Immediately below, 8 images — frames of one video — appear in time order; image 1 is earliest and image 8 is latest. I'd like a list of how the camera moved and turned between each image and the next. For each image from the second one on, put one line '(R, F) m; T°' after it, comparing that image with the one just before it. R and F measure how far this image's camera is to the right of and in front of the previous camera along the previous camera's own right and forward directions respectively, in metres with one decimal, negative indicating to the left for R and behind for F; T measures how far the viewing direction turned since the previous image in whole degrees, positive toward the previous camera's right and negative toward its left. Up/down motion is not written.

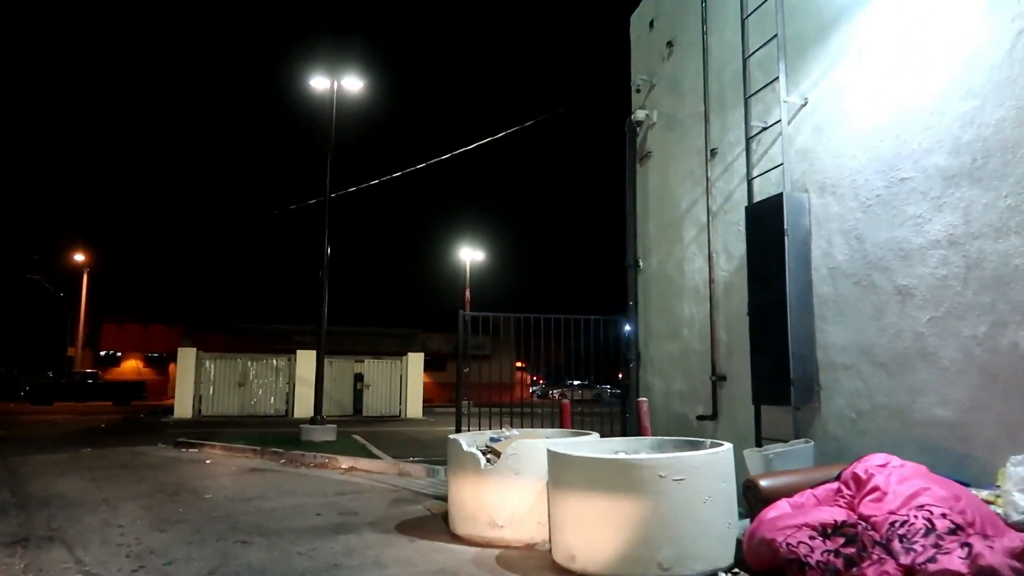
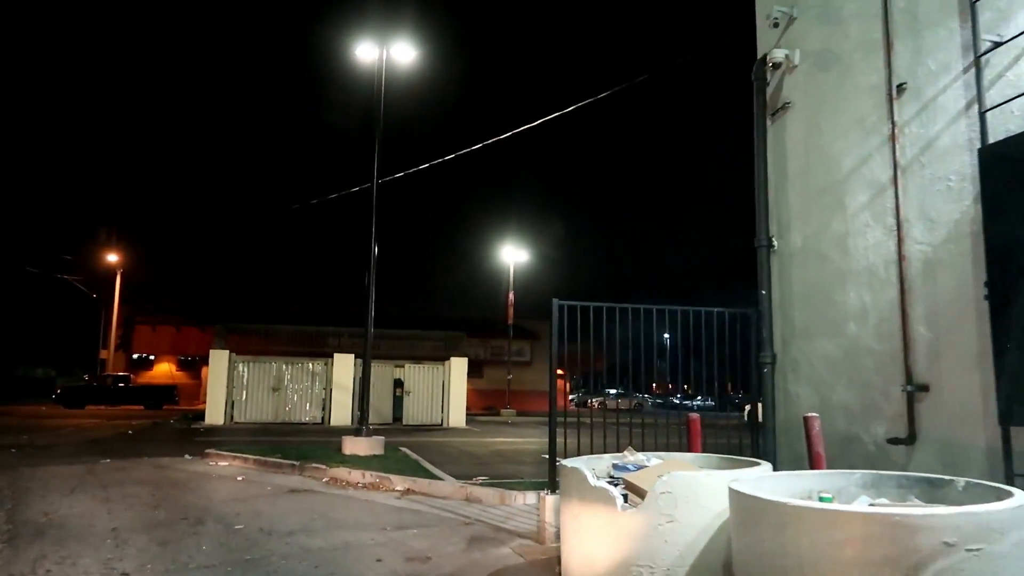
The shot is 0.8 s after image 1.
(-0.7, +1.8) m; -2°
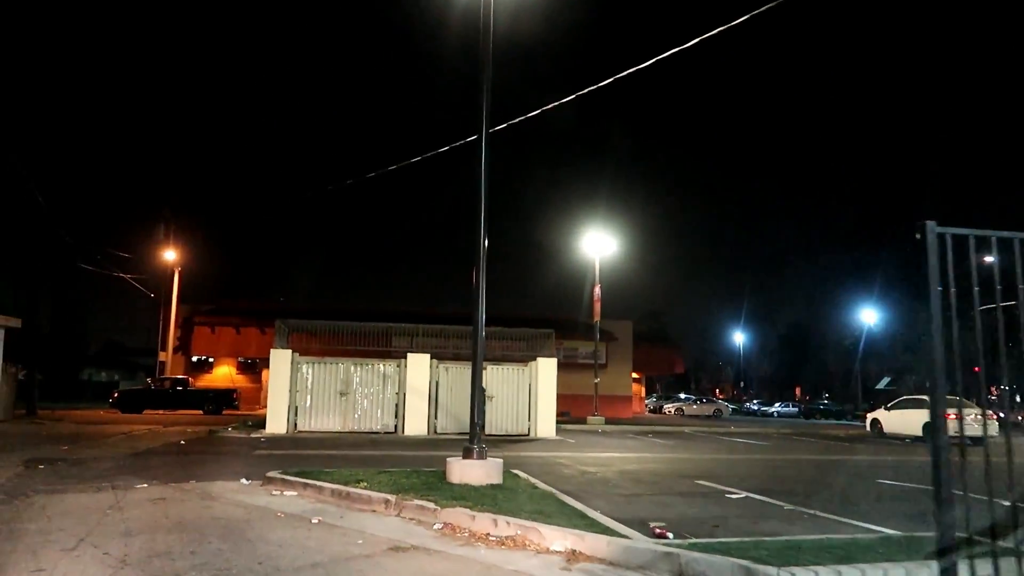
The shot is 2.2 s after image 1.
(-1.3, +3.3) m; -4°
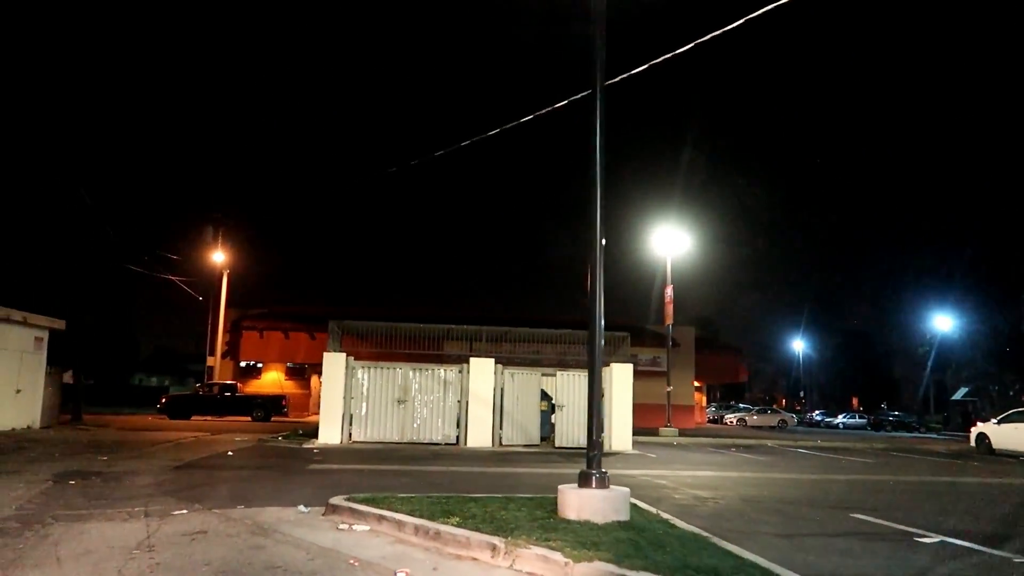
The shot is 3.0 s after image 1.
(-0.8, +2.0) m; -3°
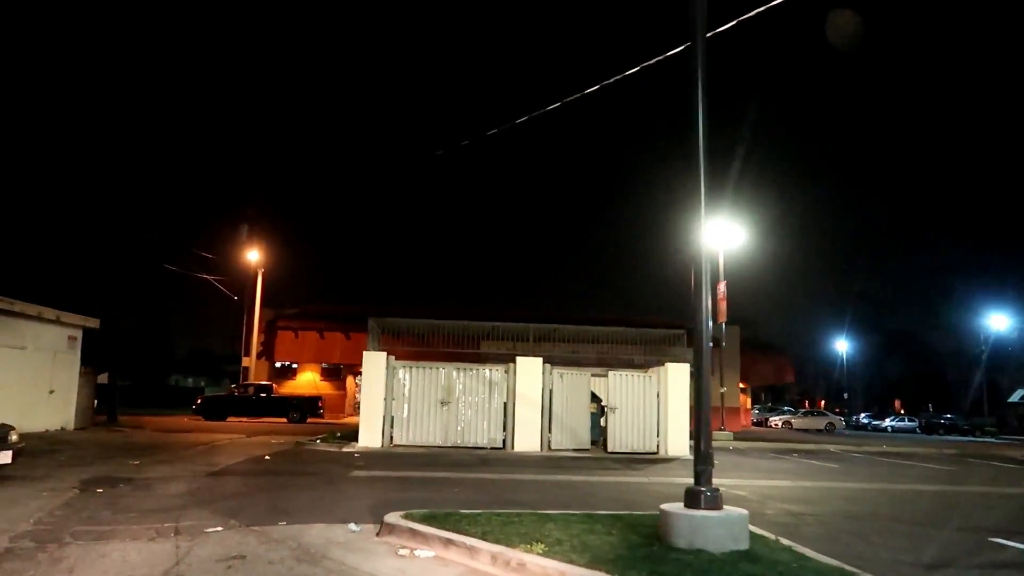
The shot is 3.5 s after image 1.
(-0.5, +1.2) m; -2°
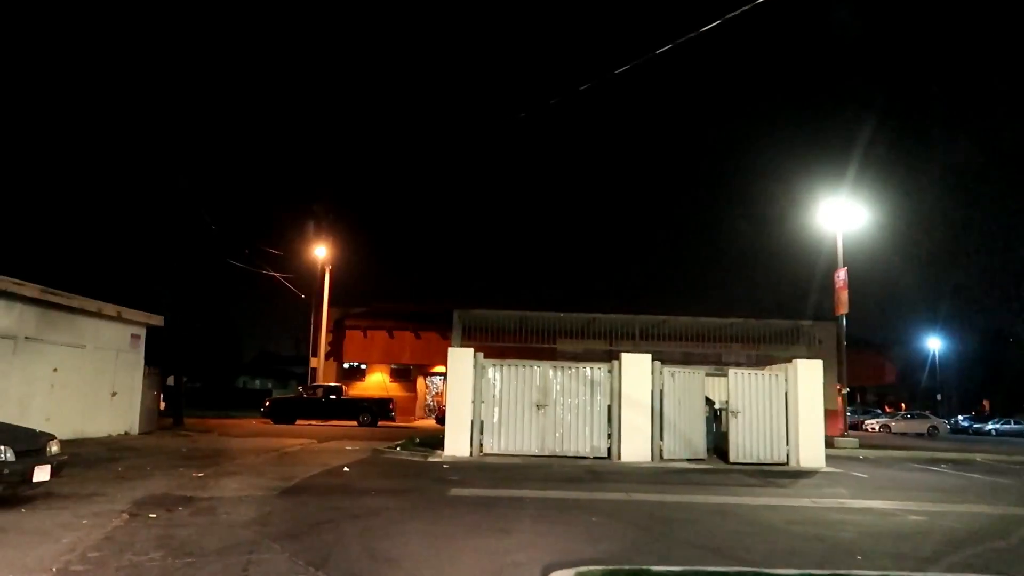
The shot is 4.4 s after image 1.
(-1.0, +2.4) m; -4°
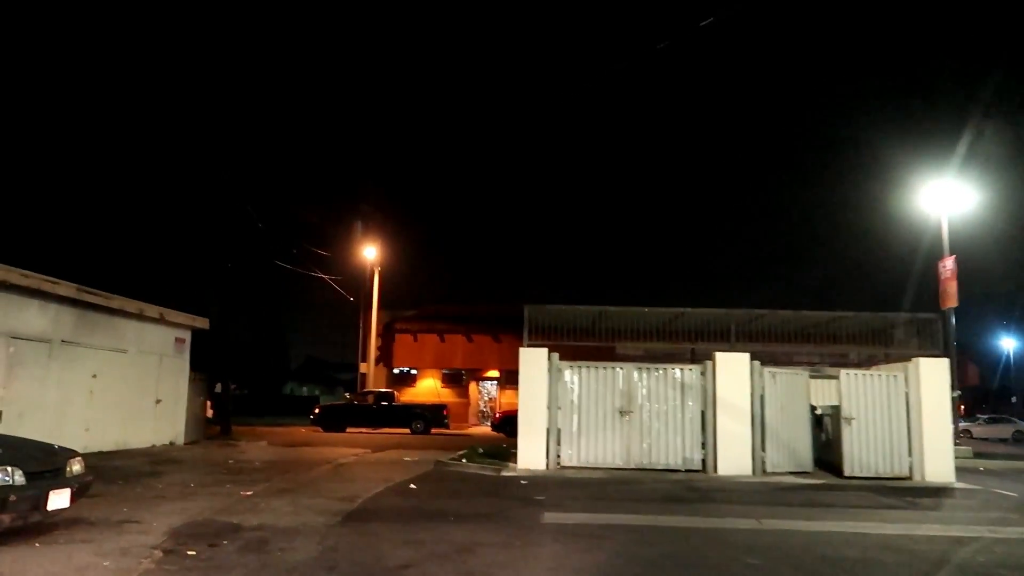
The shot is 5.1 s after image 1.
(-0.8, +1.9) m; -3°
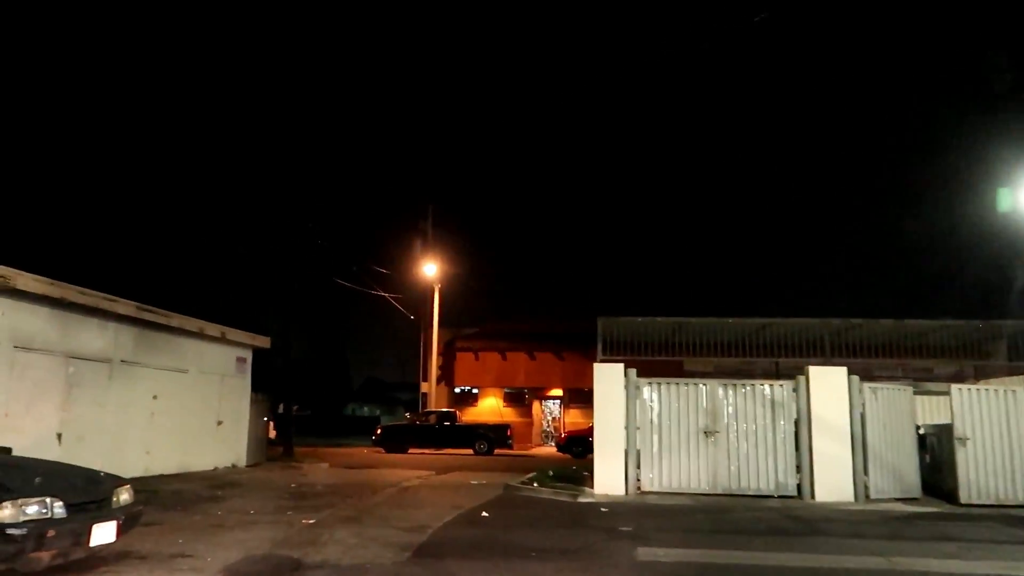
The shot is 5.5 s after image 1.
(-0.3, +1.0) m; -4°
